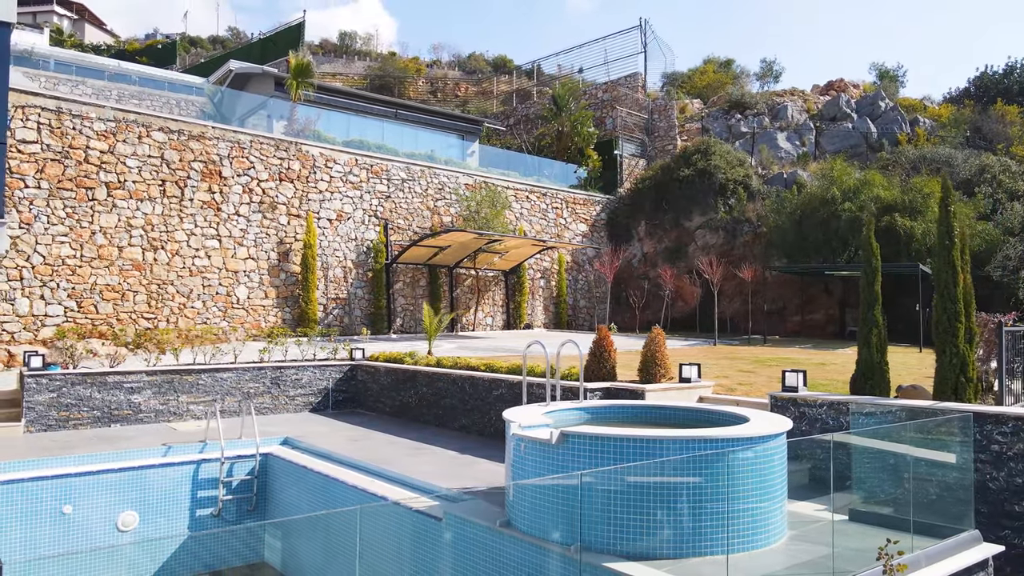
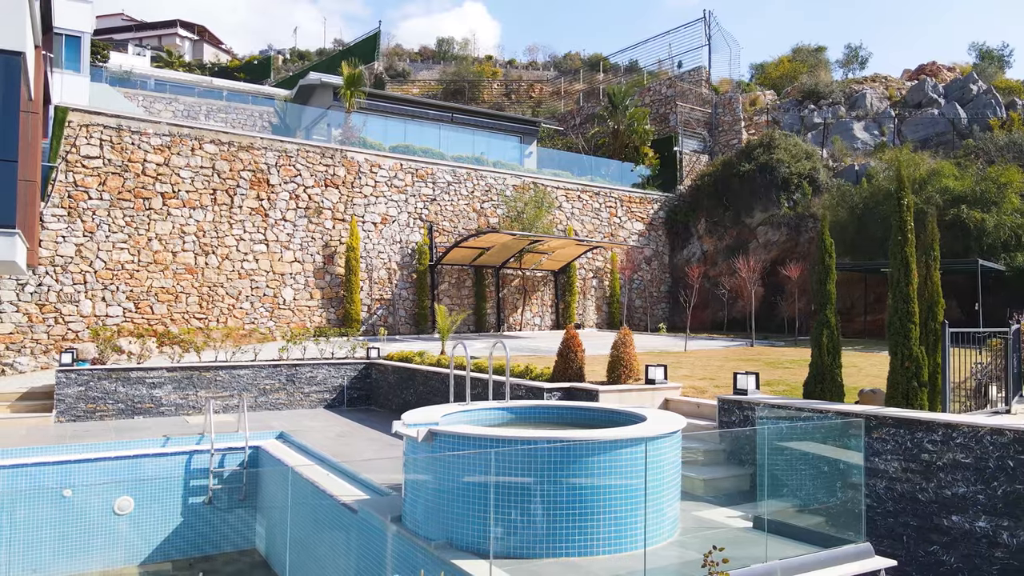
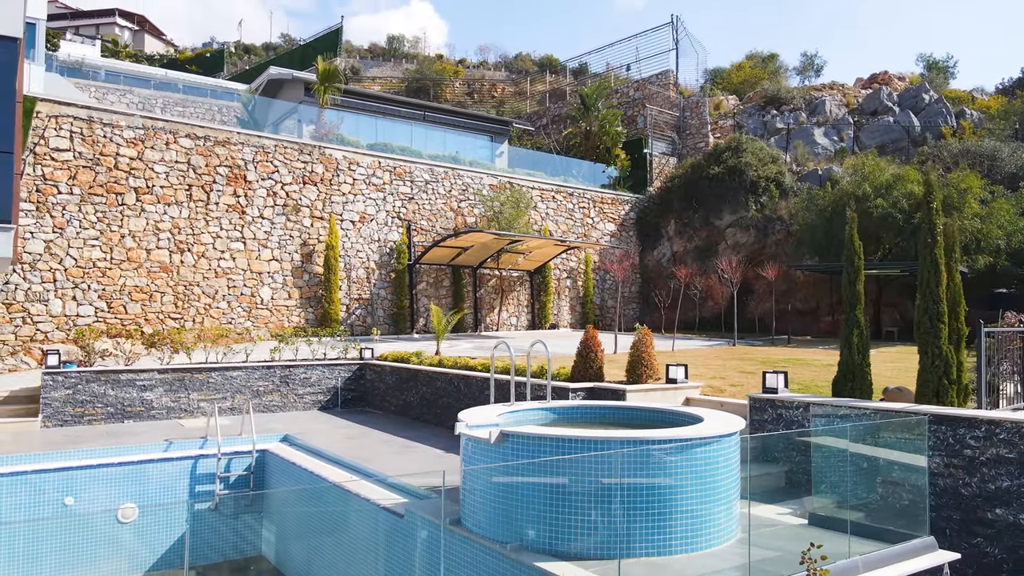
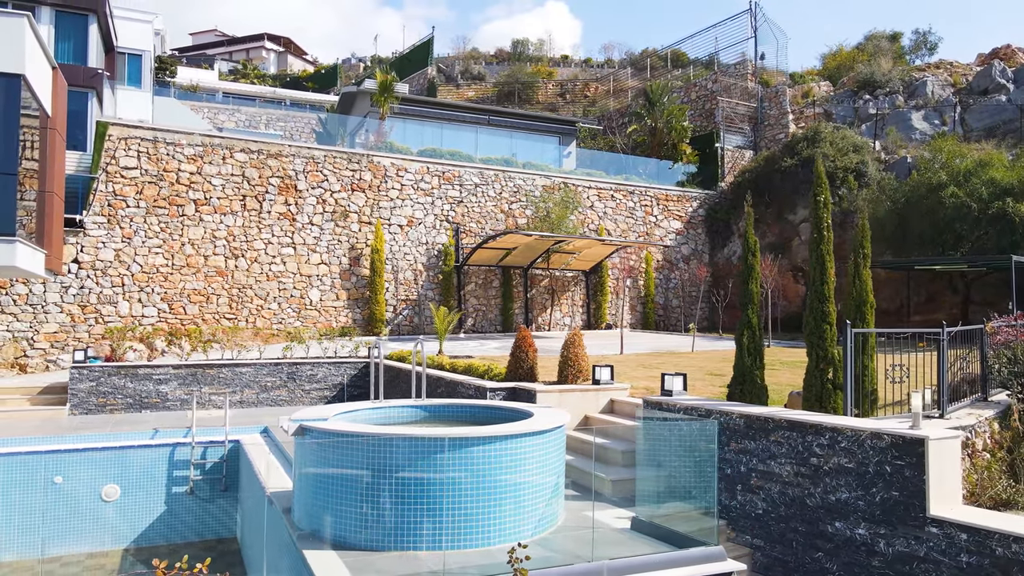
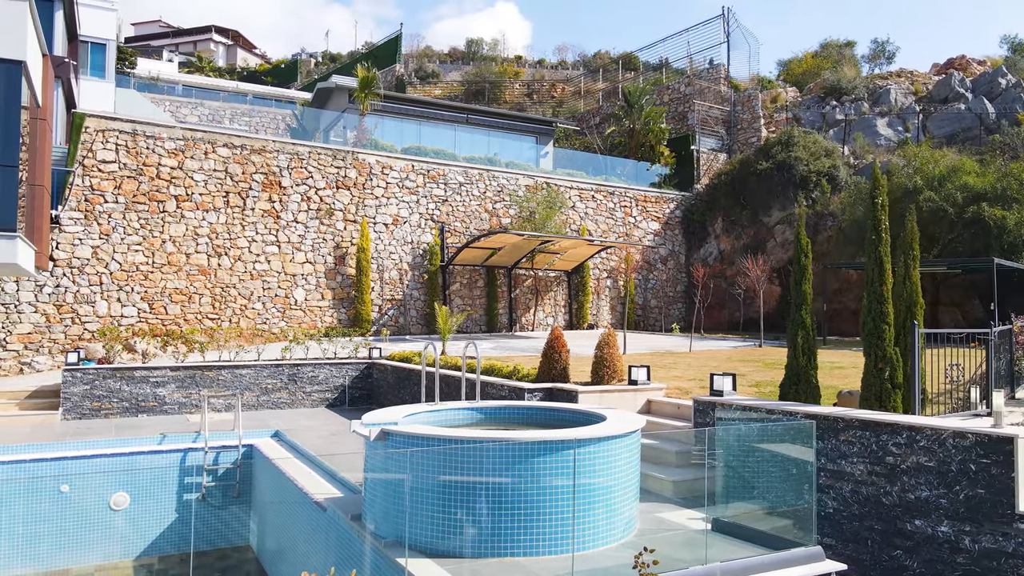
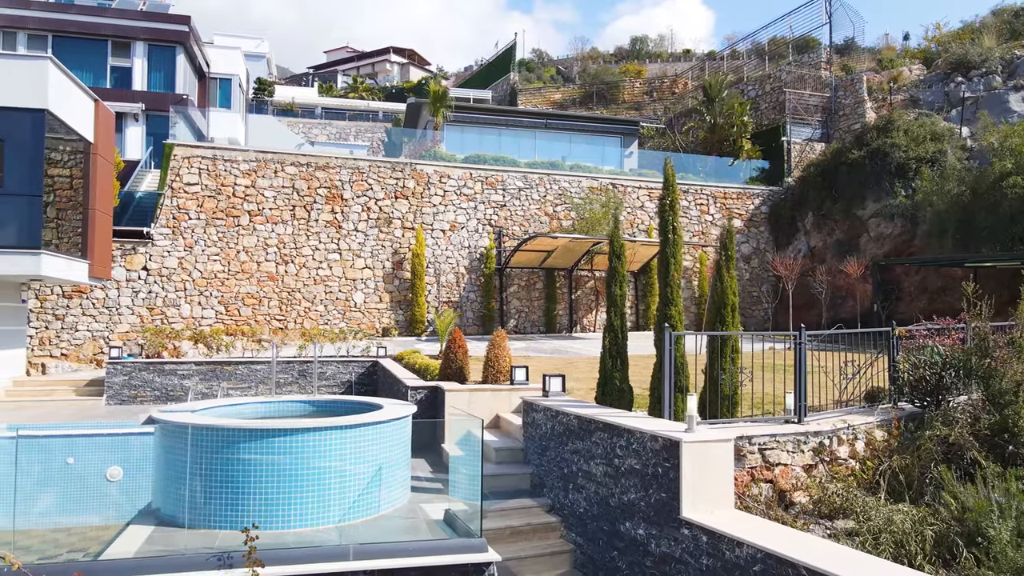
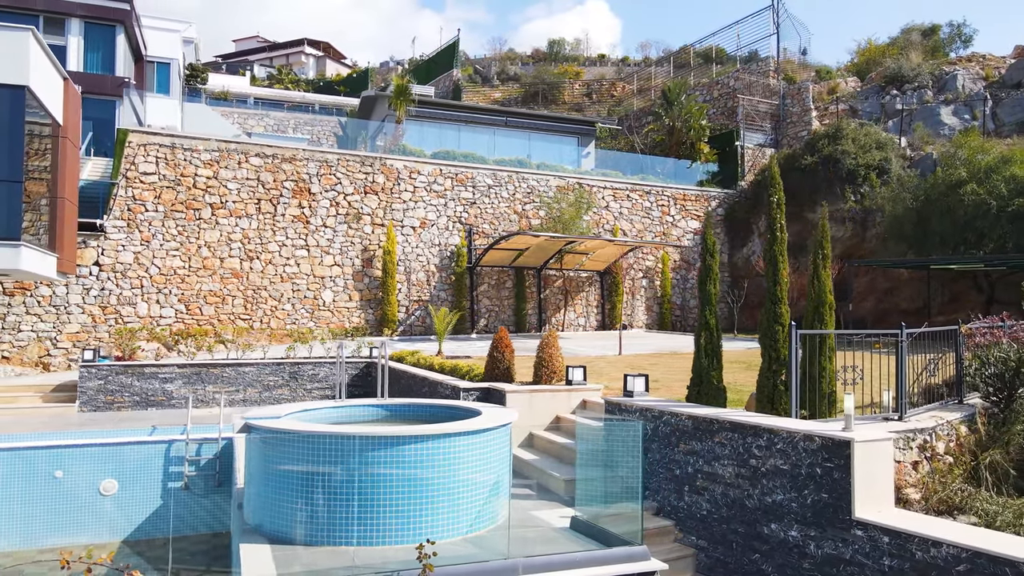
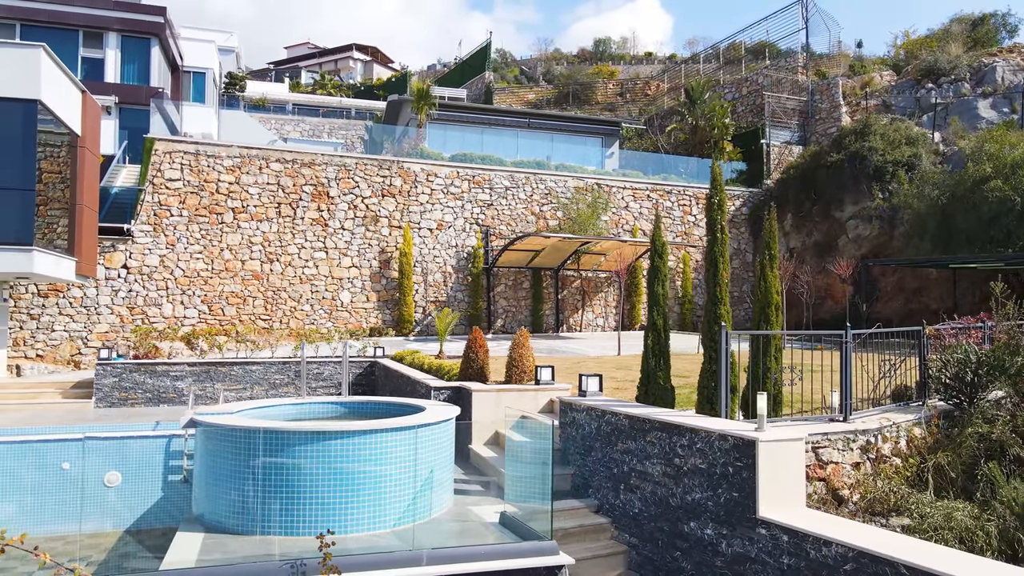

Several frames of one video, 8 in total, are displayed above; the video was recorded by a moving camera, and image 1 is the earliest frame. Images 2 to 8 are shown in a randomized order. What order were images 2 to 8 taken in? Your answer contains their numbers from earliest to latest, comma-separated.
3, 2, 5, 4, 7, 8, 6
